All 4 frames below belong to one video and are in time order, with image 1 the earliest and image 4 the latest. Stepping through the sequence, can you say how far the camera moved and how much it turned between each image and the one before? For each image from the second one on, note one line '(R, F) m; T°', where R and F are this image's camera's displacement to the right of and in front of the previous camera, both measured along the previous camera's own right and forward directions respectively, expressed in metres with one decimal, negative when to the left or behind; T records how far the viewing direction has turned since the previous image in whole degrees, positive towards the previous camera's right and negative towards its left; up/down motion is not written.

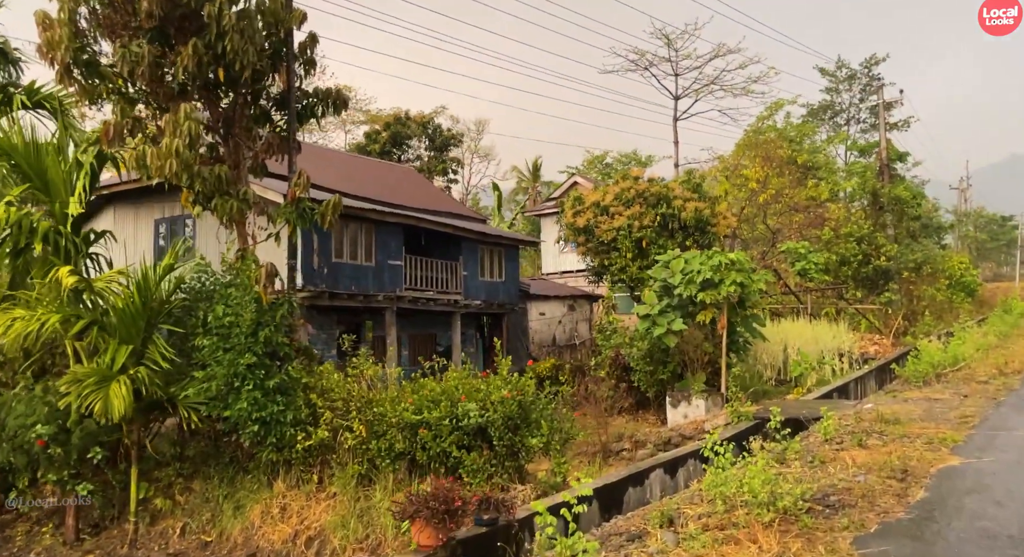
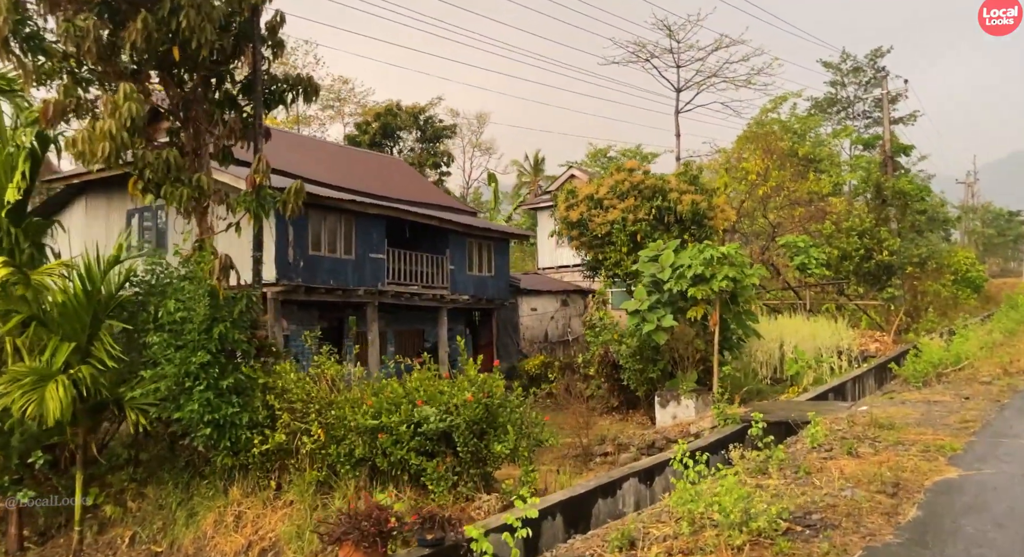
(+0.3, +0.5) m; 0°
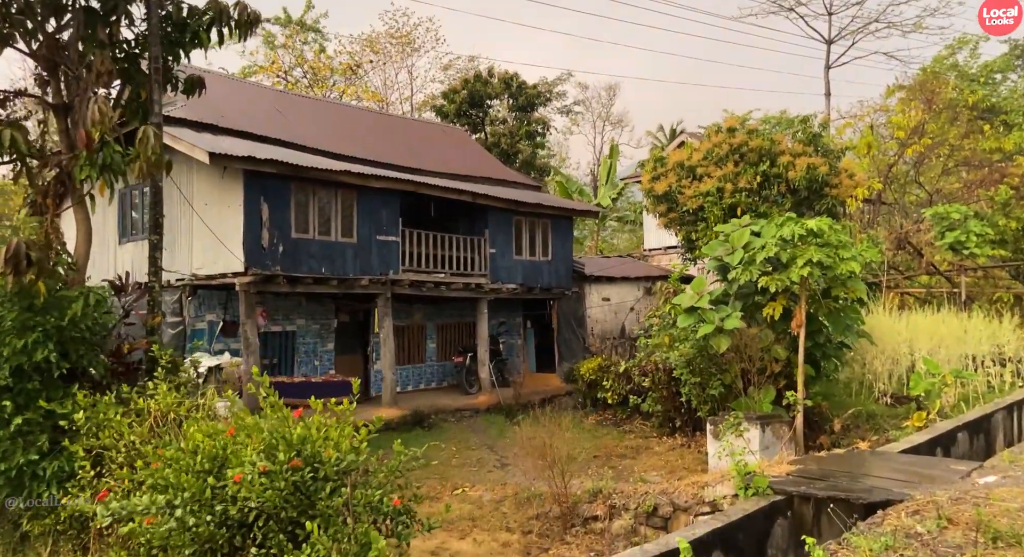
(+1.8, +2.8) m; -12°
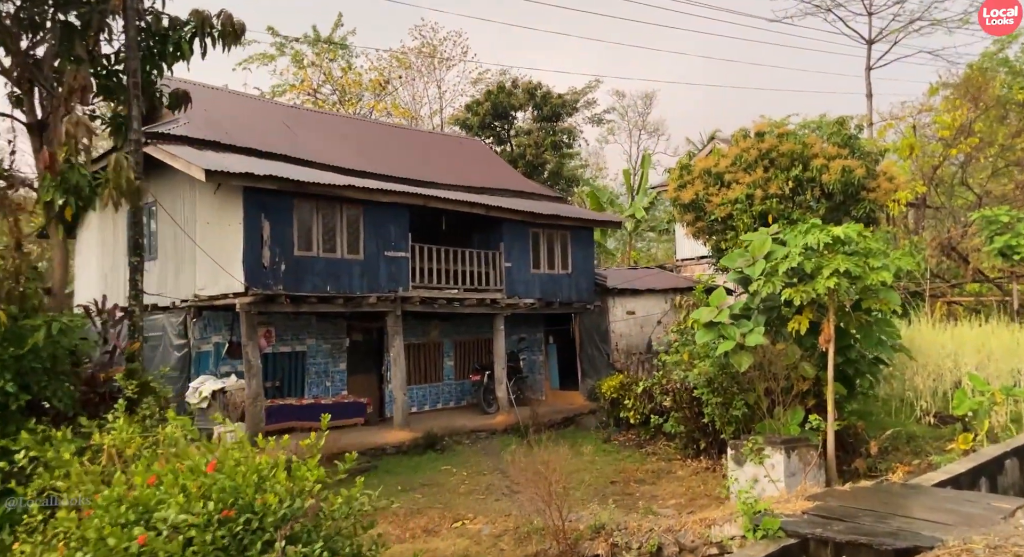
(+0.4, +0.5) m; -3°
